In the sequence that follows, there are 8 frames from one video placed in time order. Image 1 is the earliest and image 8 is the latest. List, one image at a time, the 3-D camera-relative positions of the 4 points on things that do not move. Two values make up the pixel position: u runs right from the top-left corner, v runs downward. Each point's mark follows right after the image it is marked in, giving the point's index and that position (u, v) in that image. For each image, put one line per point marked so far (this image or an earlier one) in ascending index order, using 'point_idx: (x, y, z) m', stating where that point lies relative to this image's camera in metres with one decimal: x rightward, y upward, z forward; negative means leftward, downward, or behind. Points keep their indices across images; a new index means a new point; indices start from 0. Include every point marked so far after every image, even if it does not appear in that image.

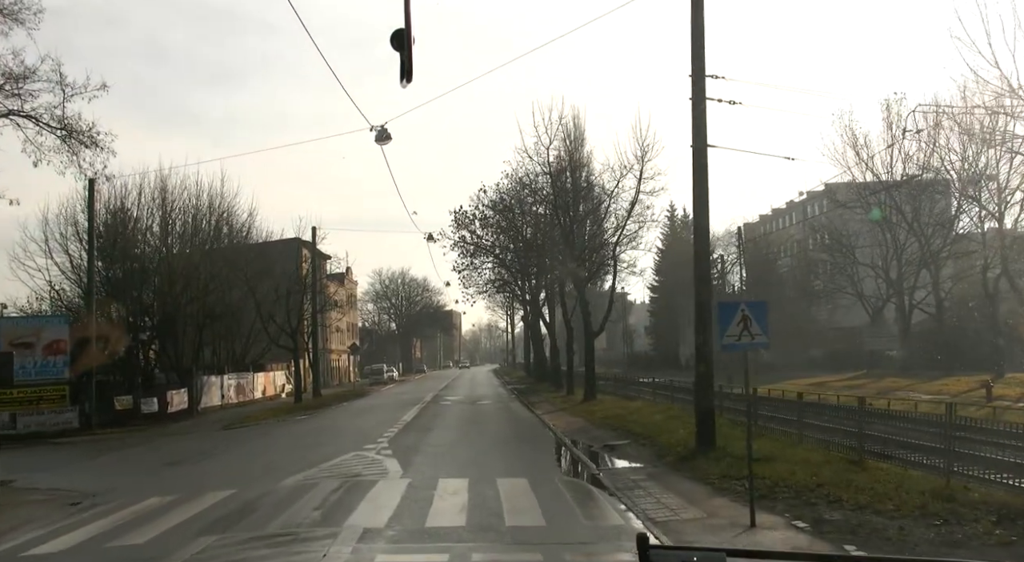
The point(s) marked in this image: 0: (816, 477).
0: (+5.7, -3.6, +18.7) m
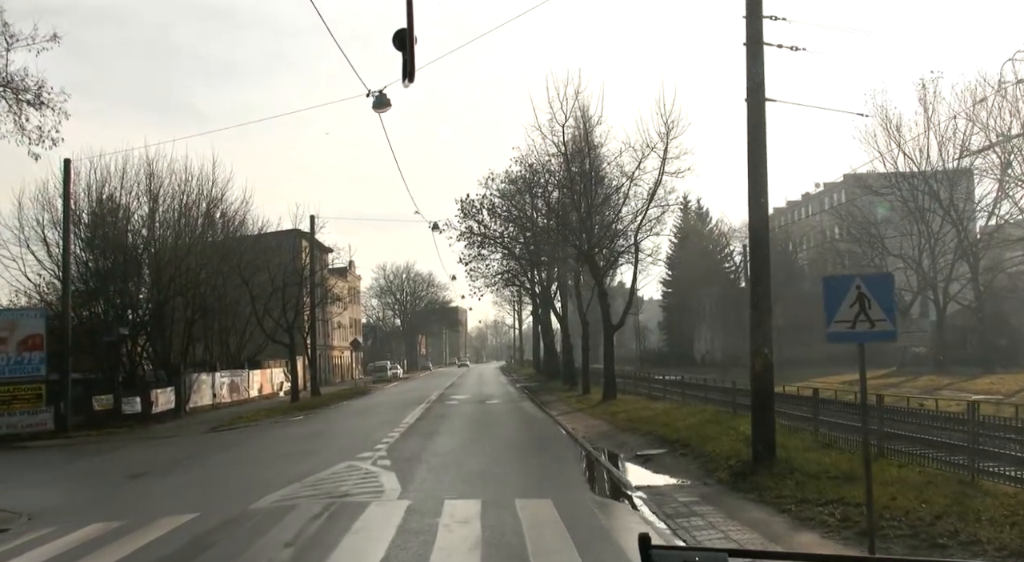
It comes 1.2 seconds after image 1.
0: (+6.1, -3.2, +14.6) m
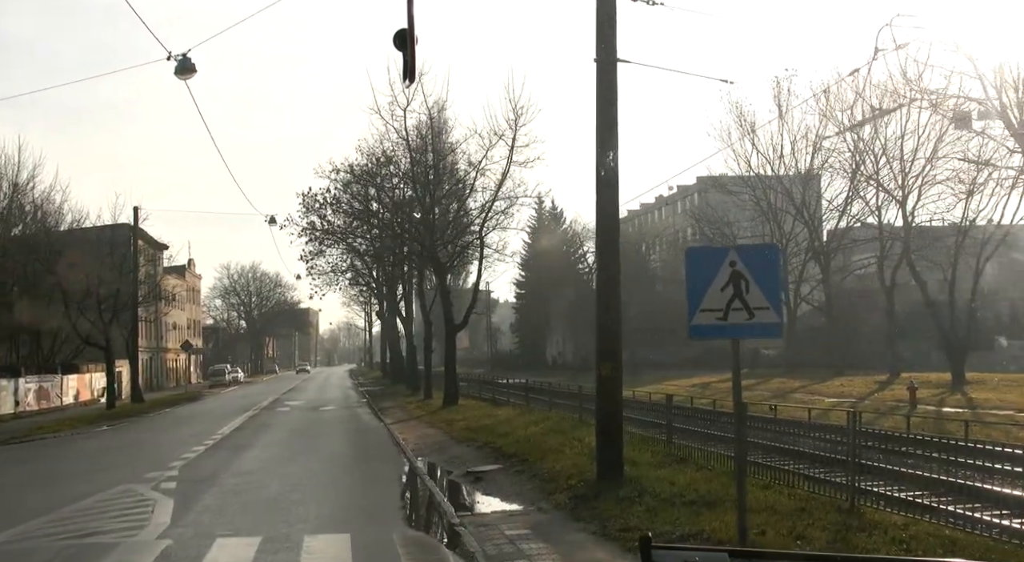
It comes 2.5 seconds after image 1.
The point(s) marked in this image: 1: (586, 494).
0: (+3.5, -3.0, +11.7) m
1: (+1.2, -3.6, +16.8) m
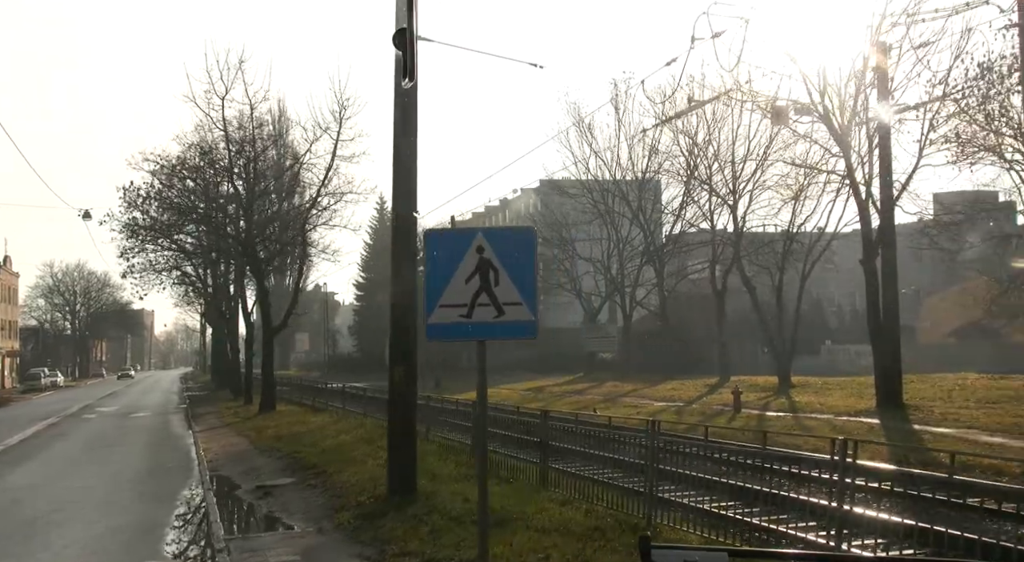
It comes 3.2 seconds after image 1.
0: (+0.9, -3.0, +10.5) m
1: (-2.1, -3.5, +15.1) m
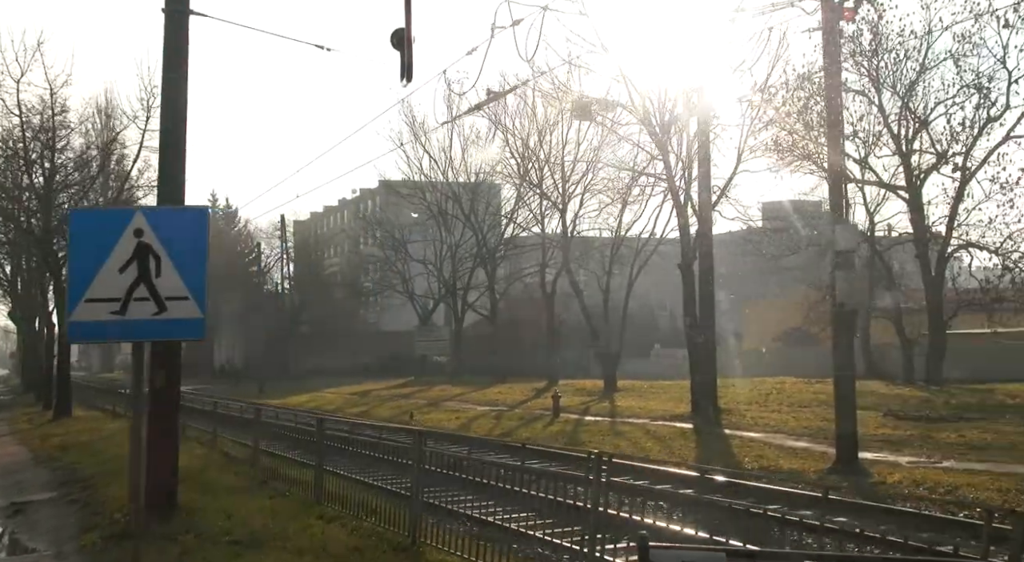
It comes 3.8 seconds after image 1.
0: (-1.6, -2.9, +9.4) m
1: (-5.2, -3.4, +13.5) m
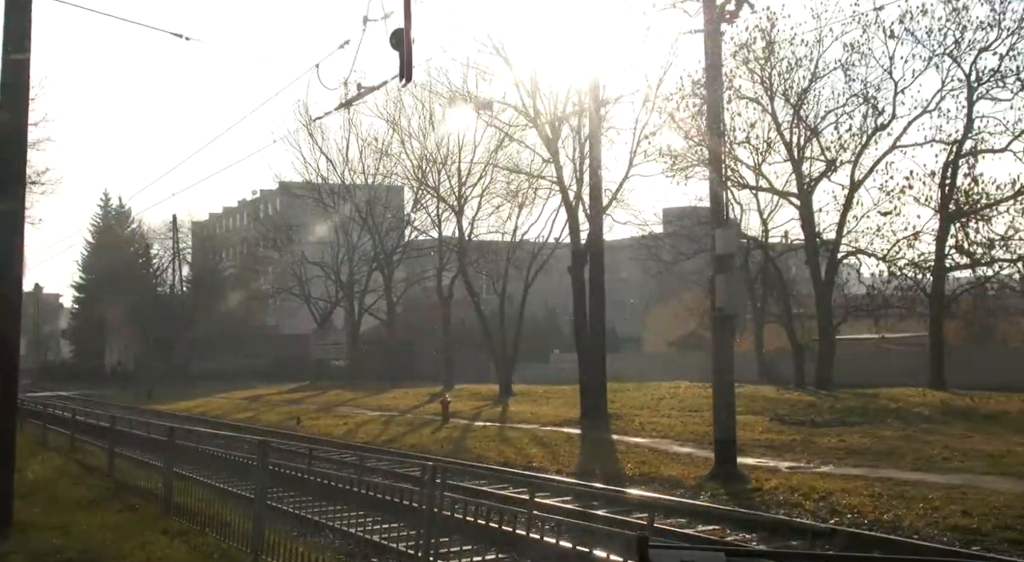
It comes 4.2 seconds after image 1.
0: (-3.1, -2.9, +8.6) m
1: (-7.0, -3.4, +12.4) m
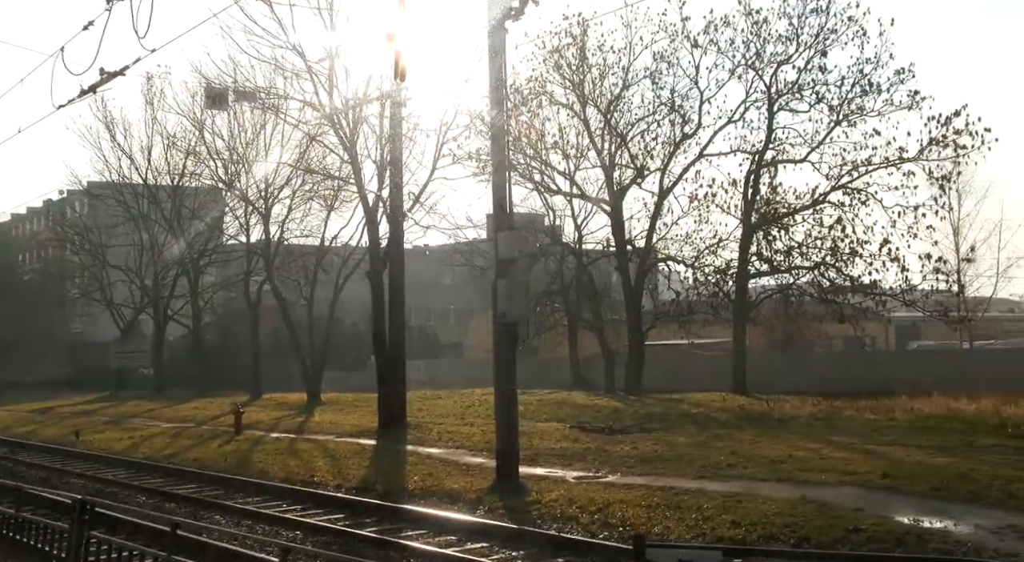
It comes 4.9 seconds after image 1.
0: (-5.5, -2.9, +7.1) m
1: (-10.0, -3.4, +10.3) m
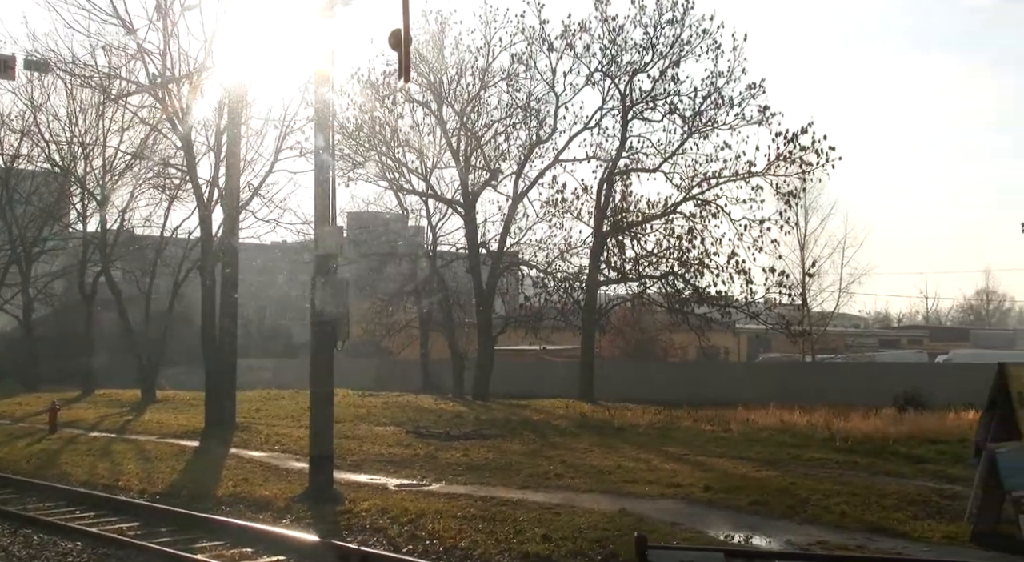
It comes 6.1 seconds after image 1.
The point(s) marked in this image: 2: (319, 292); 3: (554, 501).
0: (-7.3, -2.7, +5.7) m
1: (-12.2, -3.0, +8.4) m
2: (-3.1, -0.2, +16.2) m
3: (+0.7, -3.7, +16.9) m
